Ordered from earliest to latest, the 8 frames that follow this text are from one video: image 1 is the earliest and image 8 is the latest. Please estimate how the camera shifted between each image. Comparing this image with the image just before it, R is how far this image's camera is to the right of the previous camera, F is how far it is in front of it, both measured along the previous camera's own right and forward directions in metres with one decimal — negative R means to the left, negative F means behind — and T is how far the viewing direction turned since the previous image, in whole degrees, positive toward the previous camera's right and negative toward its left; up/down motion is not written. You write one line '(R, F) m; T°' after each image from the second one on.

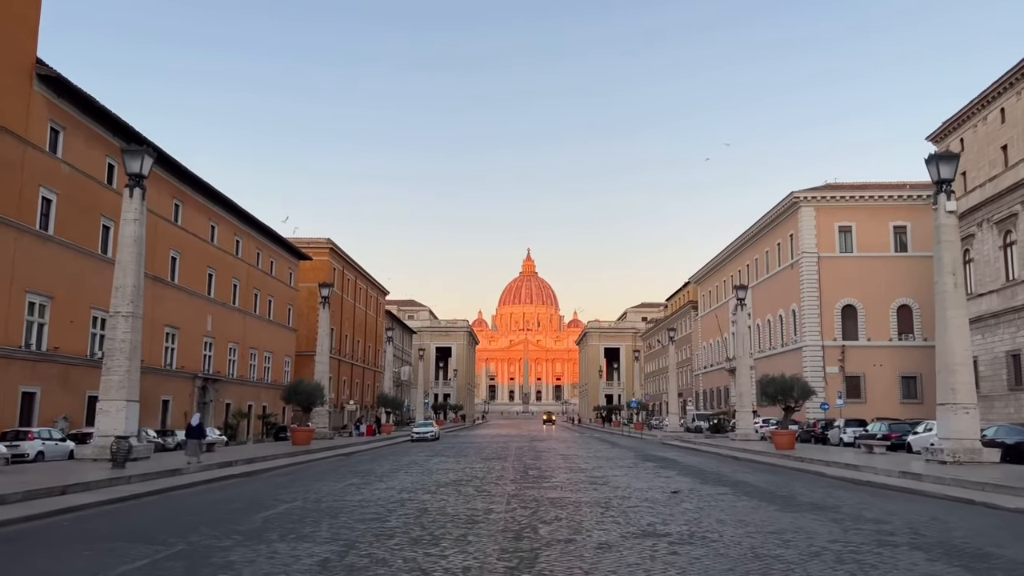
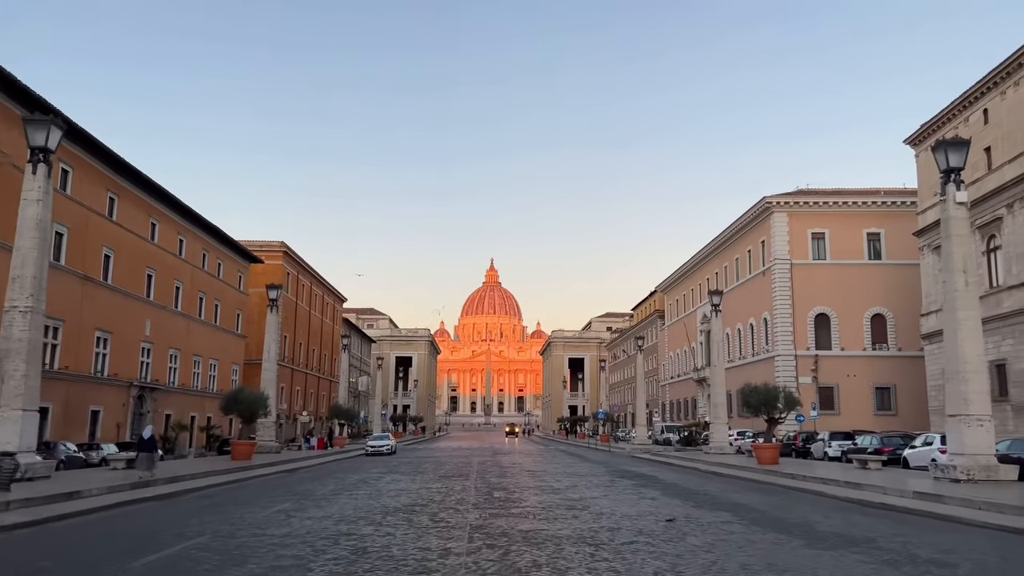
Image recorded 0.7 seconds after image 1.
(0.0, +2.5) m; +3°
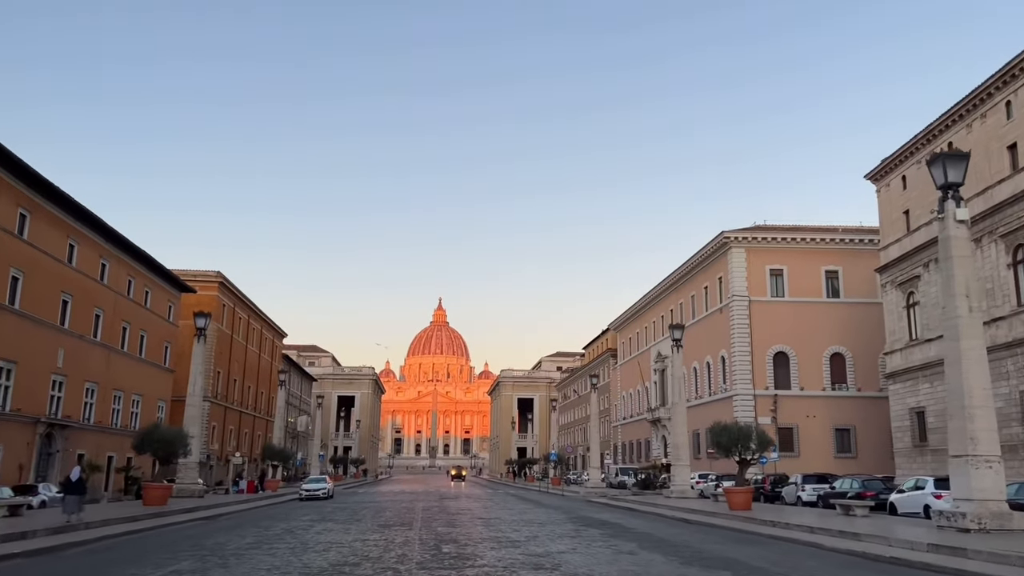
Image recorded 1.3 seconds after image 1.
(-0.1, +2.5) m; +4°
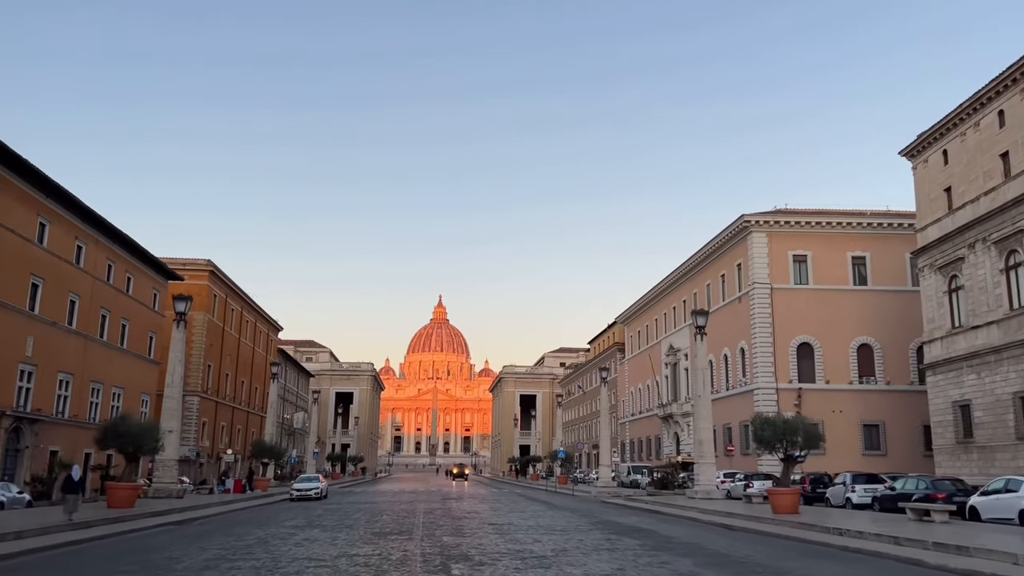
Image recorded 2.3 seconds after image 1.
(-0.4, +3.1) m; 0°
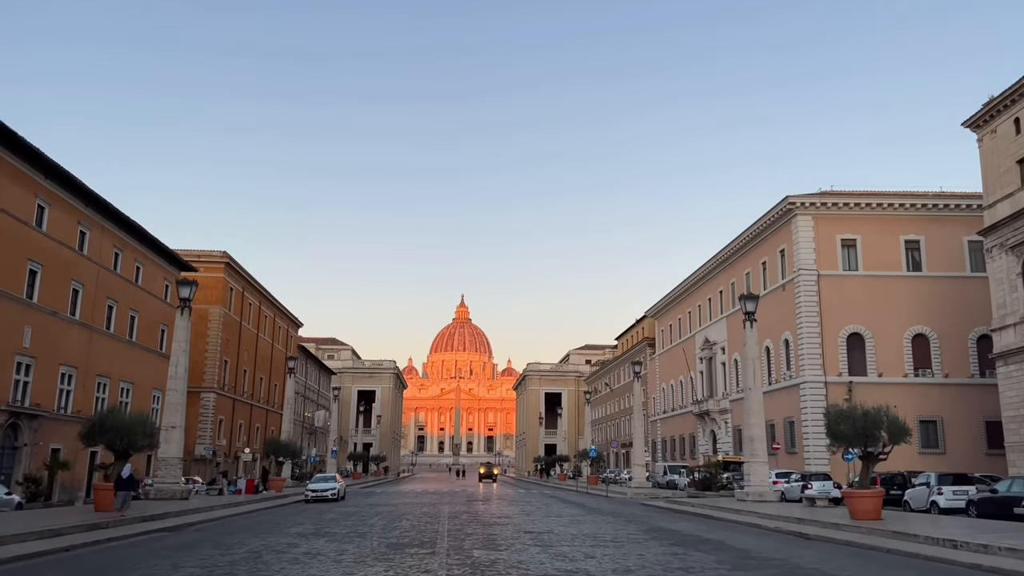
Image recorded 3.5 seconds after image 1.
(-0.3, +2.8) m; -2°
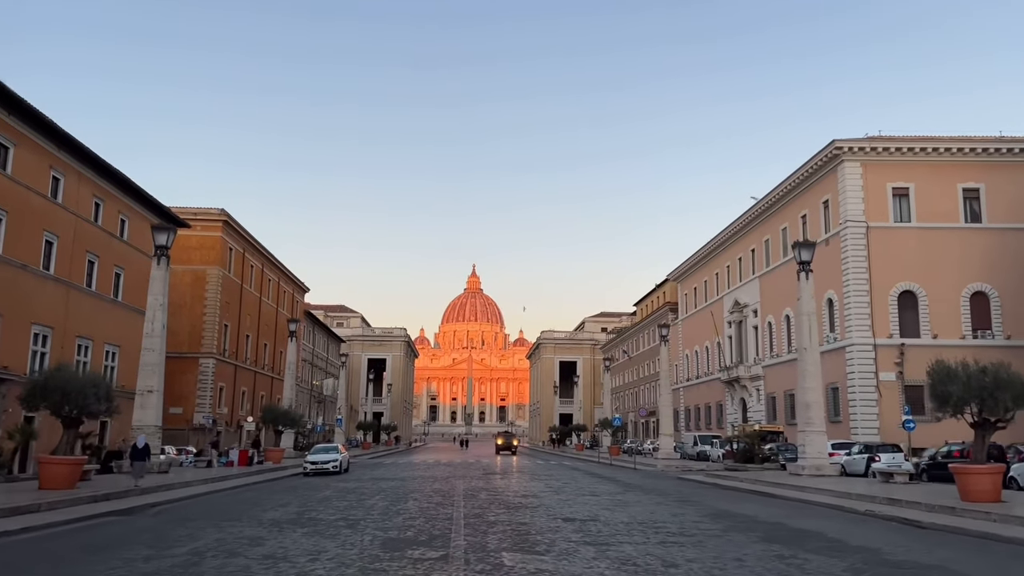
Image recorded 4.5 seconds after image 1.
(-0.4, +3.8) m; -1°
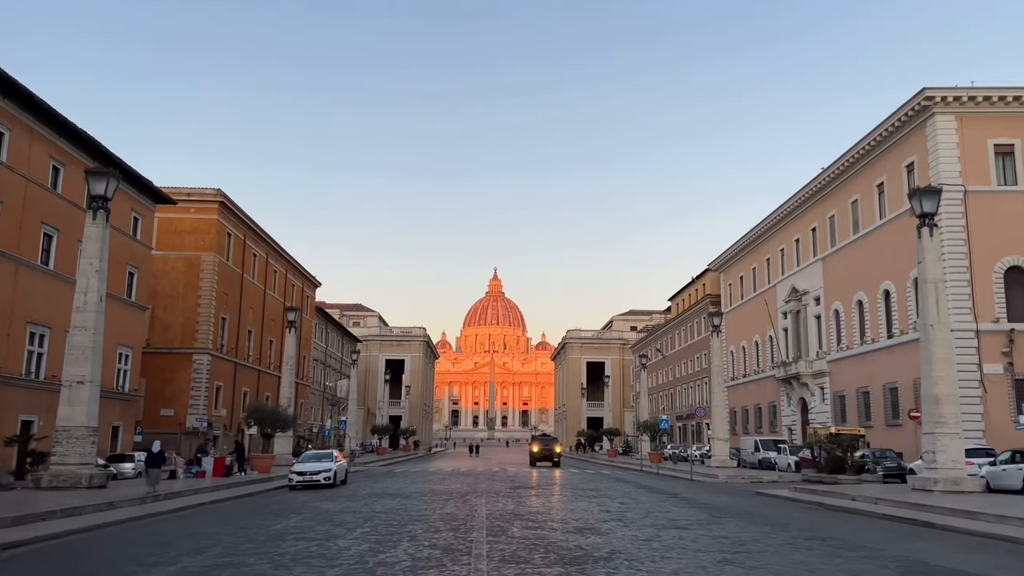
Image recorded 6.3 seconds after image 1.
(-0.4, +6.1) m; -2°
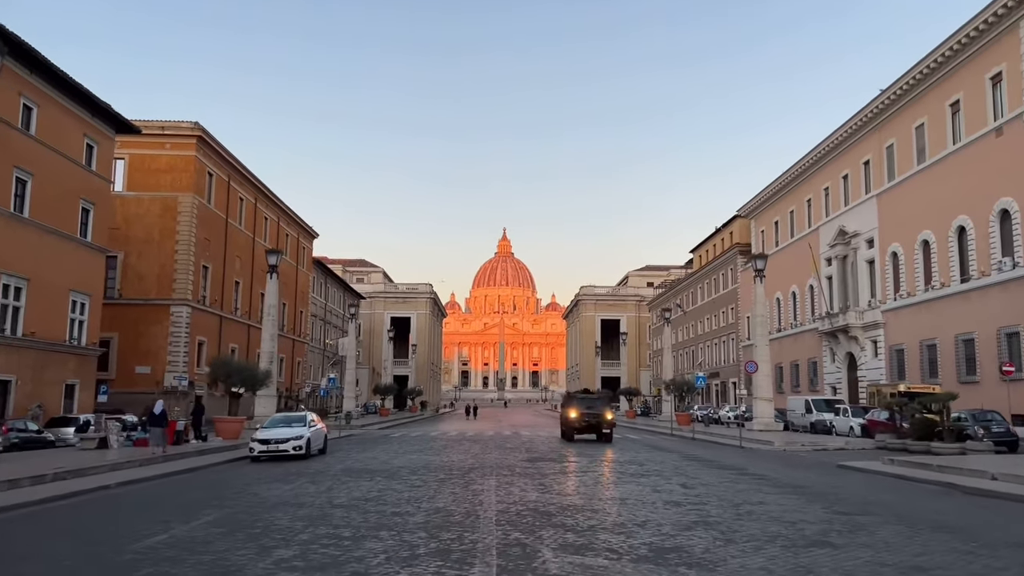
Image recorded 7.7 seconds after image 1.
(-0.2, +5.3) m; -1°
